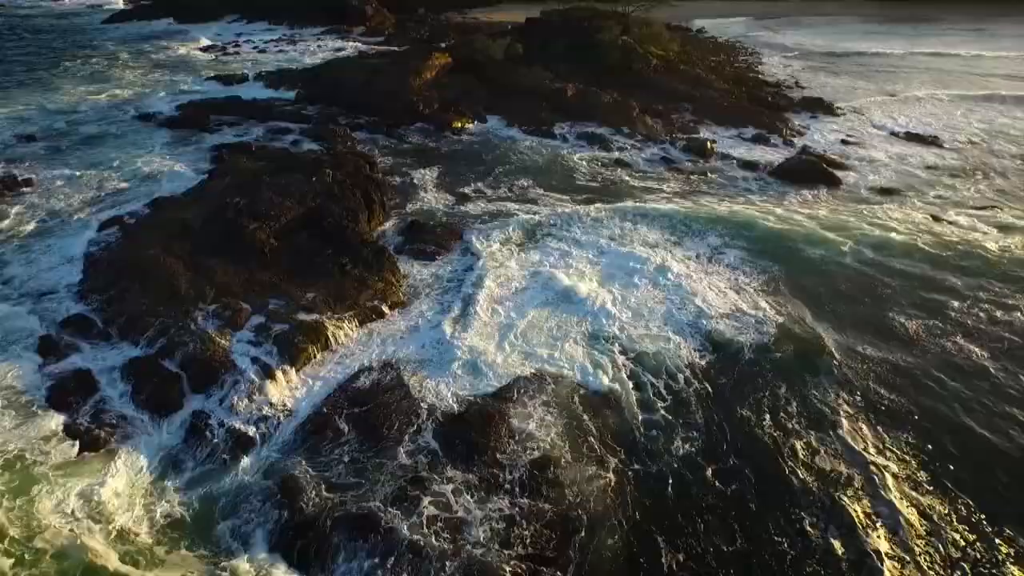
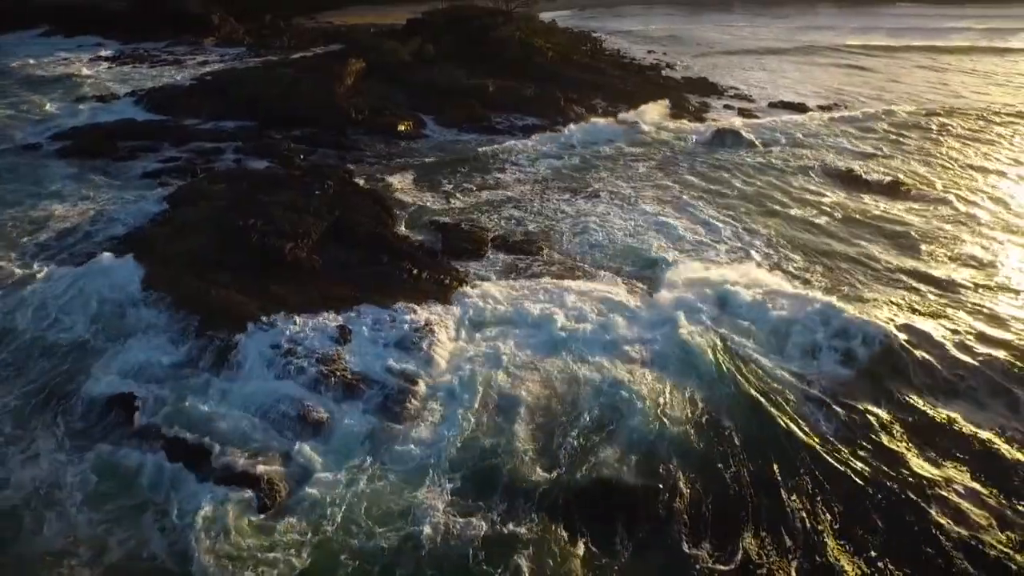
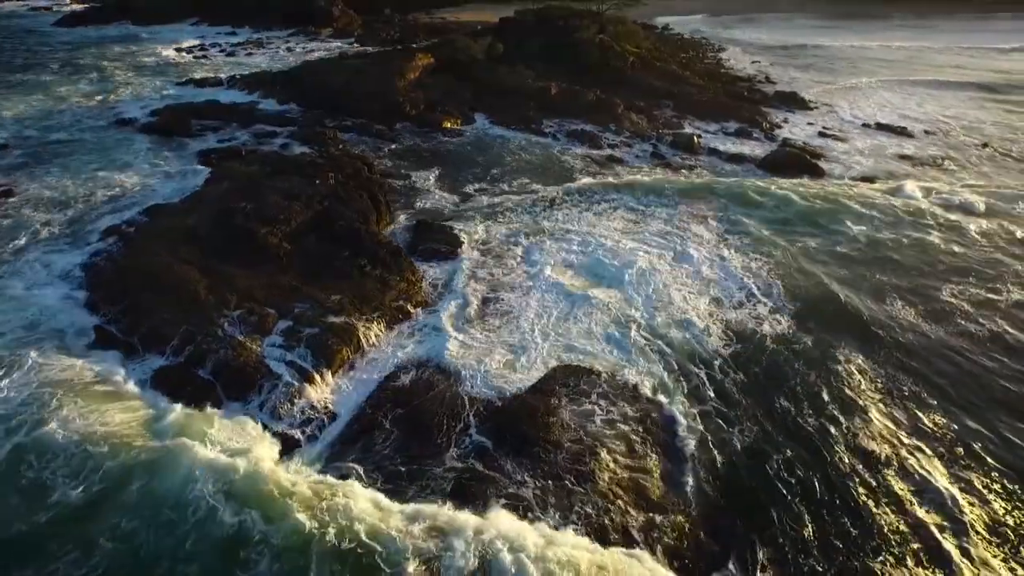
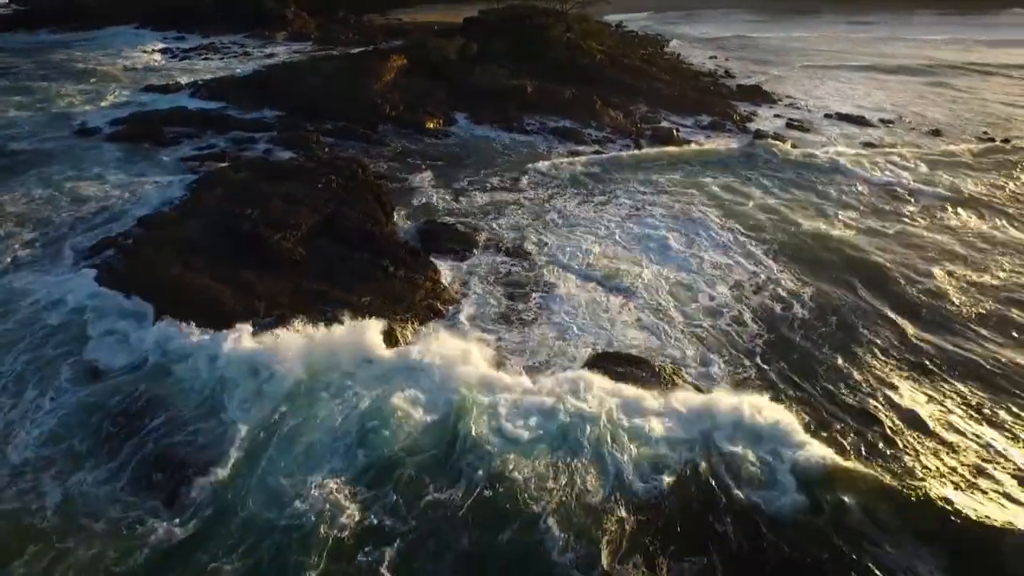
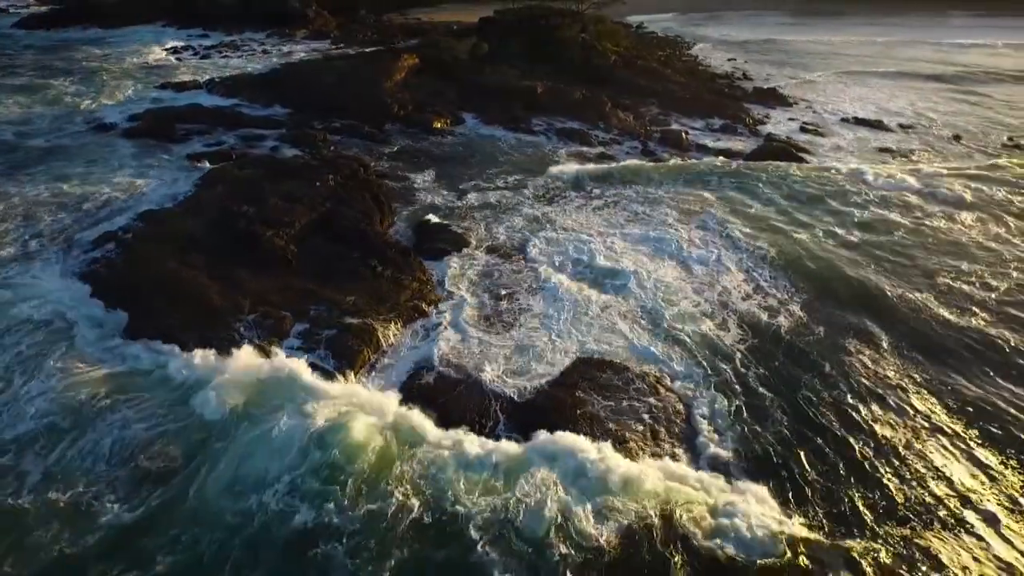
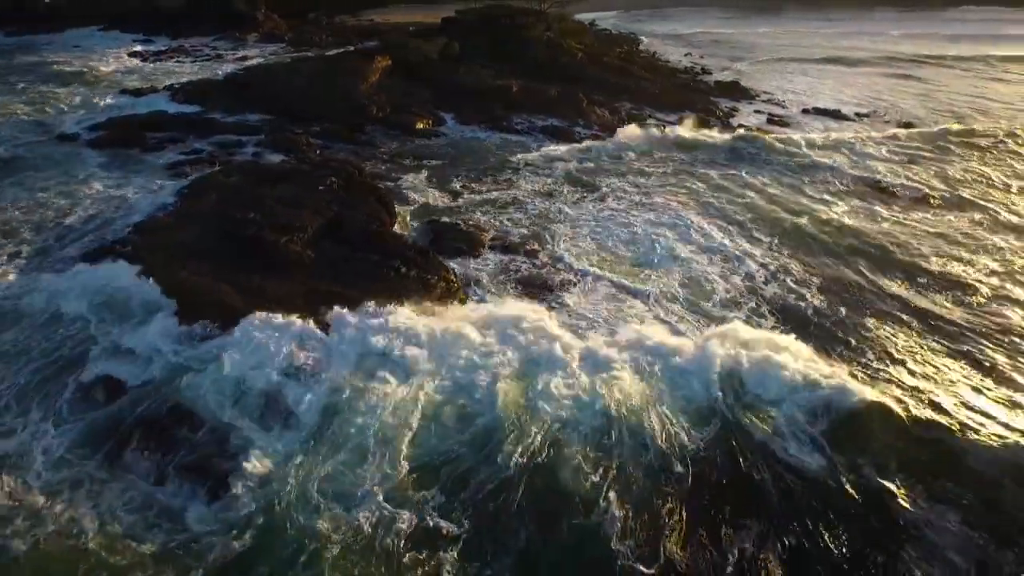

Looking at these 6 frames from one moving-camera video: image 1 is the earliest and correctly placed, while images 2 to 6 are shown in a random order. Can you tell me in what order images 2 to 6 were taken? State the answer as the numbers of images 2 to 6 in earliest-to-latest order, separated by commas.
3, 5, 4, 6, 2
